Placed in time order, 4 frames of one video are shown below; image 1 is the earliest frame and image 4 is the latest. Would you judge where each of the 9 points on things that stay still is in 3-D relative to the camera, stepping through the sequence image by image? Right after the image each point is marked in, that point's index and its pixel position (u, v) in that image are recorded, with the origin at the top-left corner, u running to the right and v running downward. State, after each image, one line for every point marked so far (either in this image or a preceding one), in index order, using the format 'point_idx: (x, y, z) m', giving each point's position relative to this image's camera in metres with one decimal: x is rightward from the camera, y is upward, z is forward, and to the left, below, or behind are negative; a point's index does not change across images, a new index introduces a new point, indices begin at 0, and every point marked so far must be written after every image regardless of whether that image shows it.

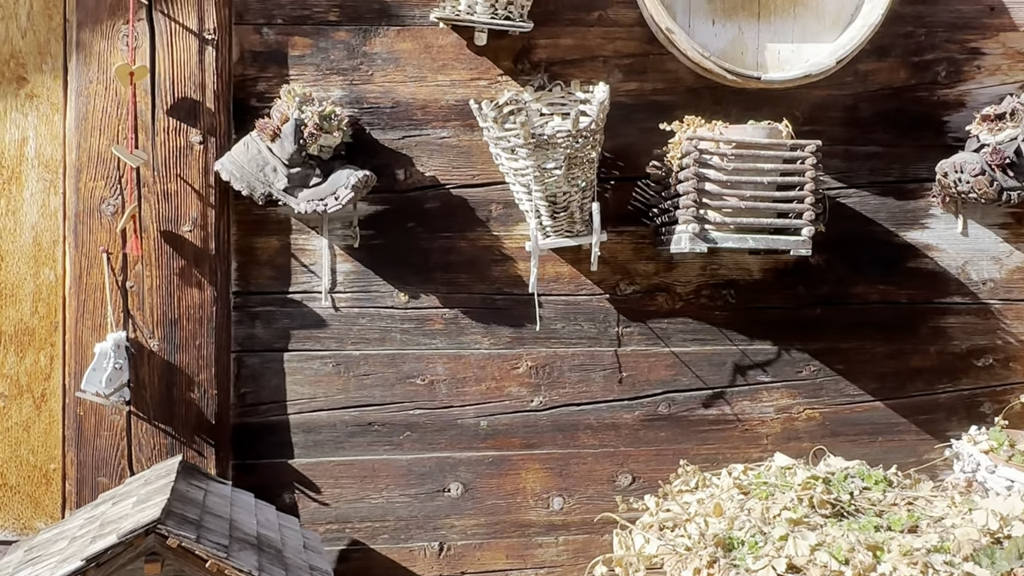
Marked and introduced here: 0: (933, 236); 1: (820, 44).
0: (+0.9, +0.1, +1.8) m
1: (+0.6, +0.5, +1.8) m
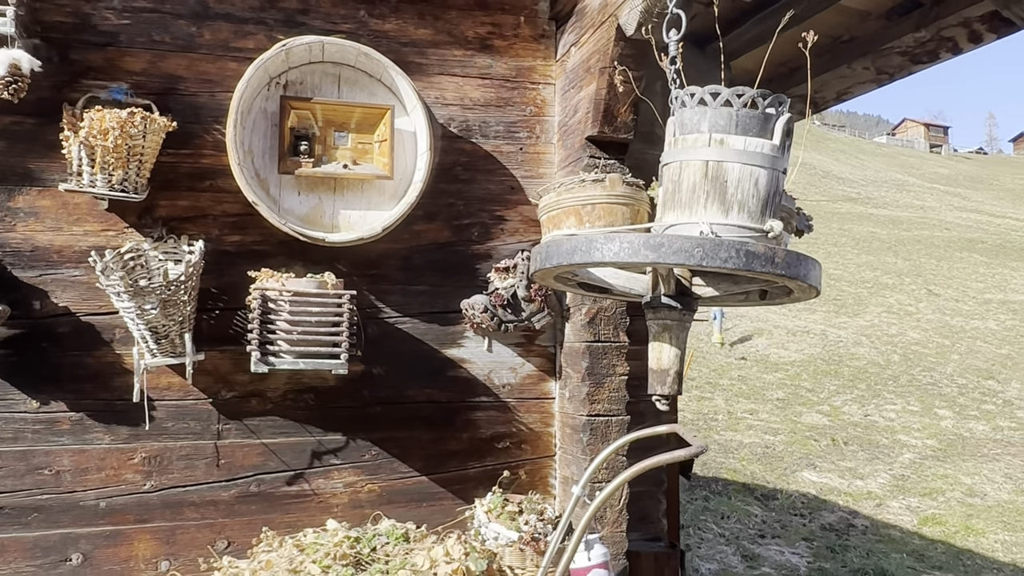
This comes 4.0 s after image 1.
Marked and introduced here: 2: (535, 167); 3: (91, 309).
0: (-0.1, -0.2, +2.5) m
1: (-0.4, +0.2, +2.4) m
2: (+0.1, +0.4, +2.6) m
3: (-1.1, -0.1, +2.2) m
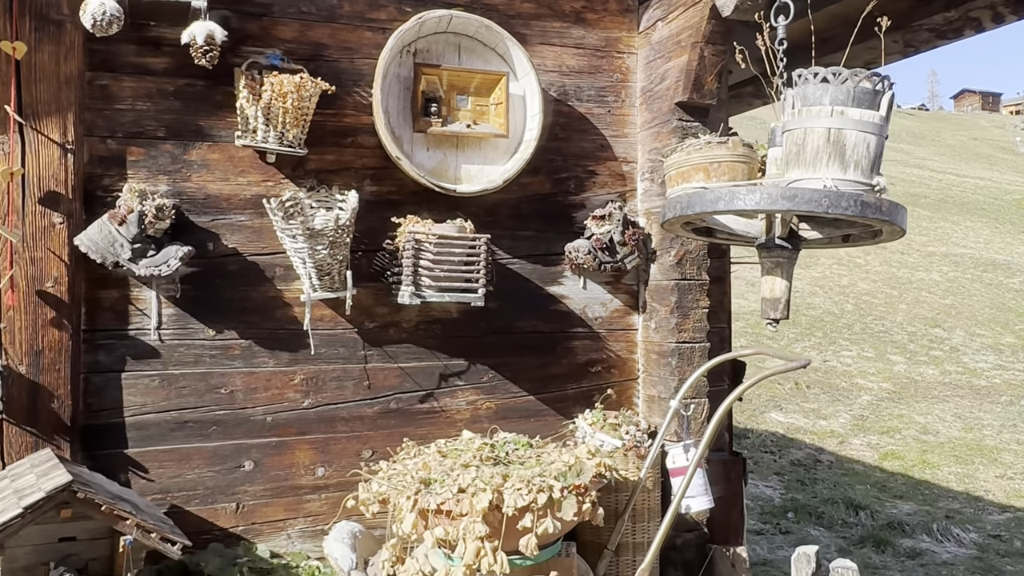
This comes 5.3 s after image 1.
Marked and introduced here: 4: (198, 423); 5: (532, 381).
0: (+0.2, 0.0, +2.9) m
1: (0.0, +0.4, +2.8) m
2: (+0.4, +0.5, +3.0) m
3: (-0.7, +0.1, +2.5) m
4: (-0.9, -0.4, +2.5) m
5: (+0.1, -0.3, +2.8) m
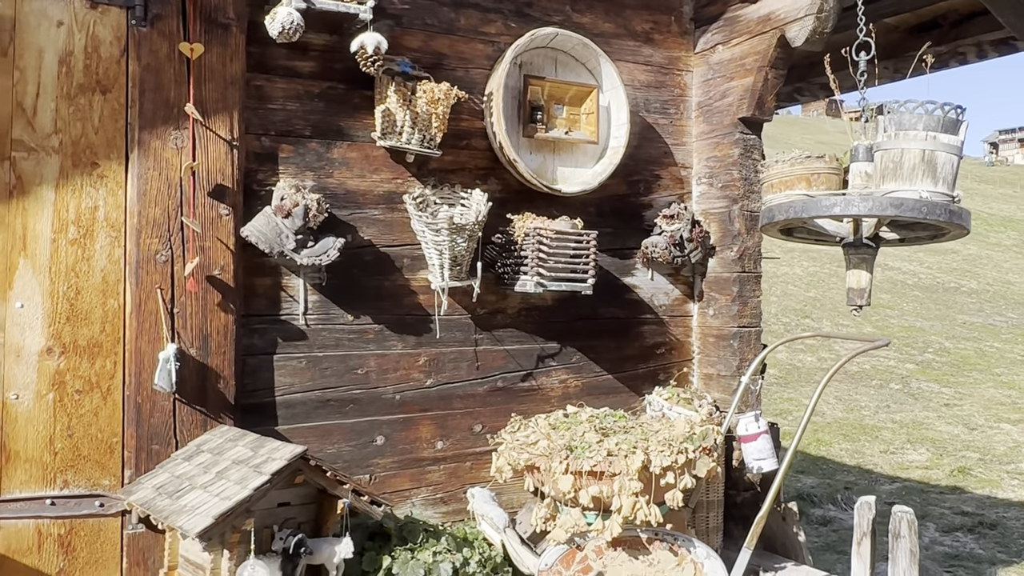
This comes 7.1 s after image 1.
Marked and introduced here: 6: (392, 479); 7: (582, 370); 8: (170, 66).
0: (+0.5, 0.0, +3.2) m
1: (+0.3, +0.4, +3.1) m
2: (+0.6, +0.6, +3.4) m
3: (-0.4, +0.1, +2.8) m
4: (-0.5, -0.3, +2.7) m
5: (+0.4, -0.3, +3.2) m
6: (-0.4, -0.6, +2.8) m
7: (+0.2, -0.3, +3.1) m
8: (-0.9, +0.6, +2.4) m
